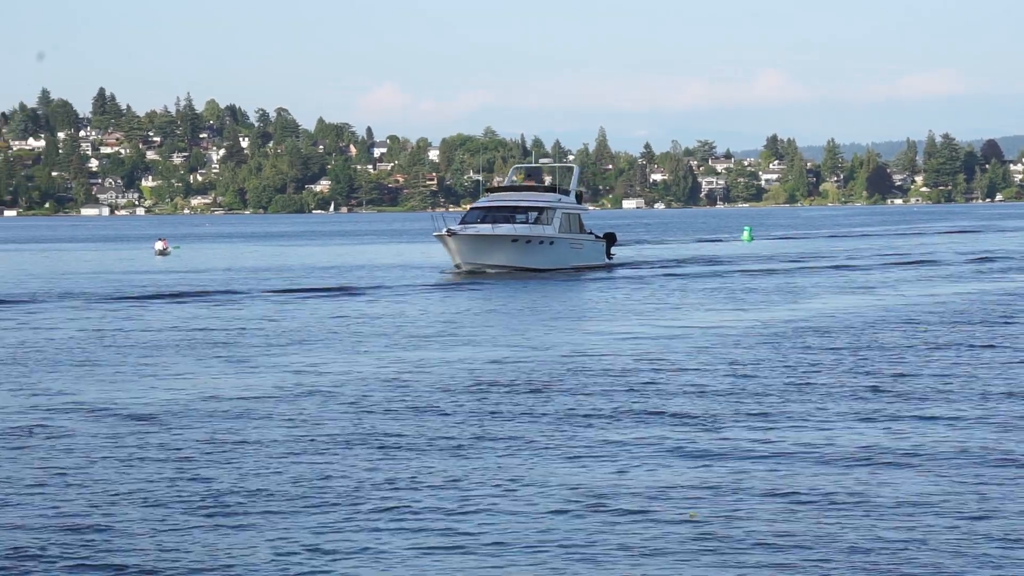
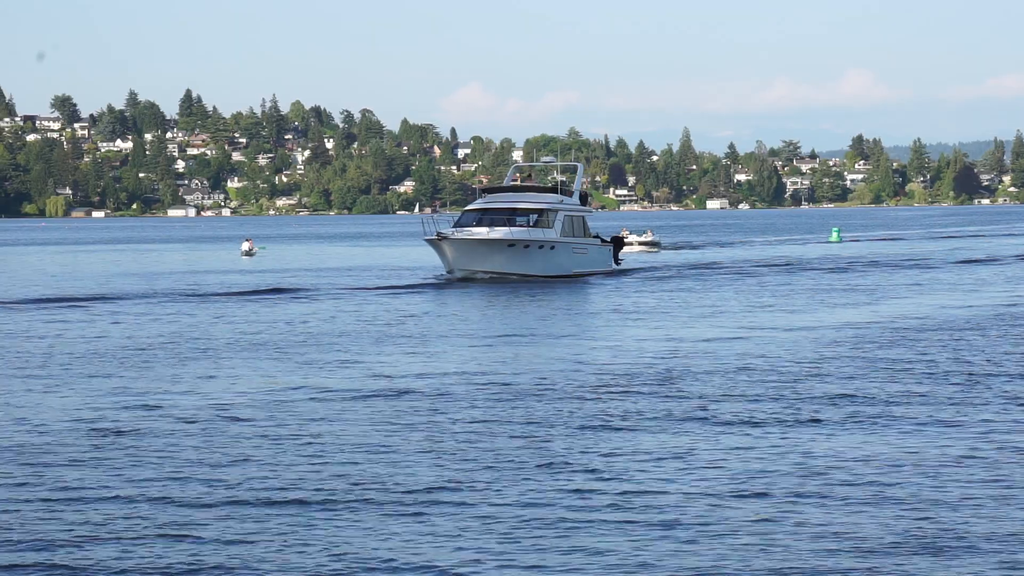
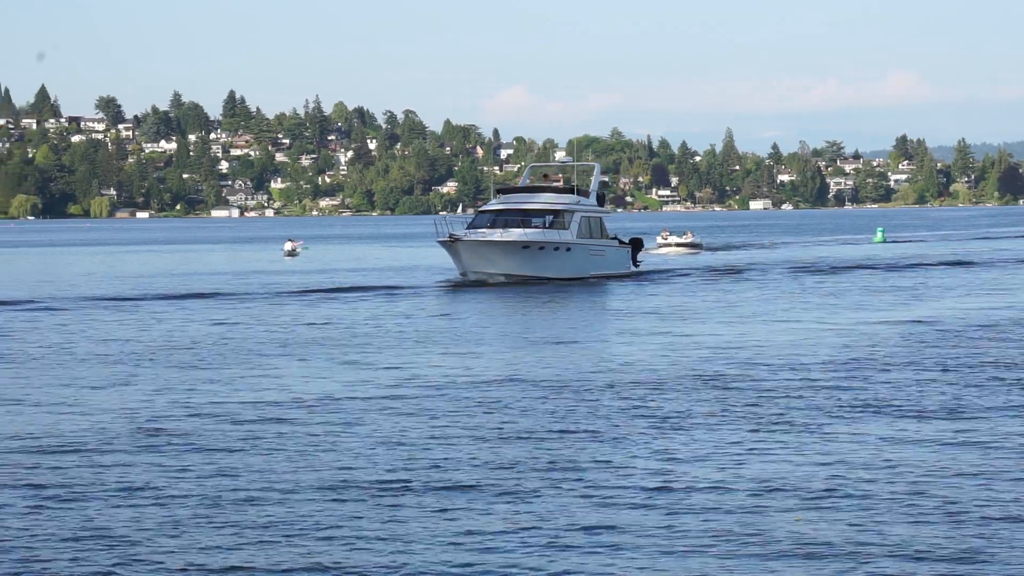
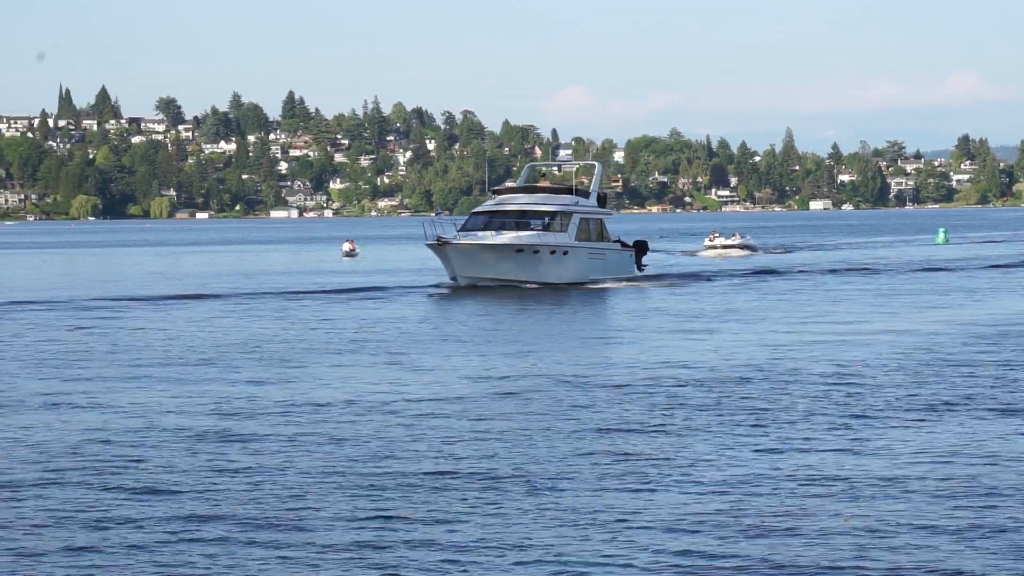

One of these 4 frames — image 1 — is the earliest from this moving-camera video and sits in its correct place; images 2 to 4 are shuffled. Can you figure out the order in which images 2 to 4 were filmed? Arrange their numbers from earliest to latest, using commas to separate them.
2, 3, 4
